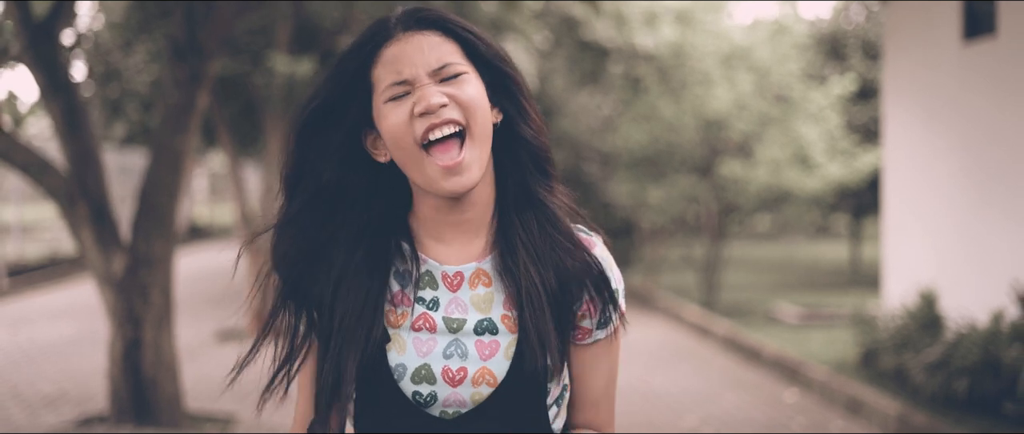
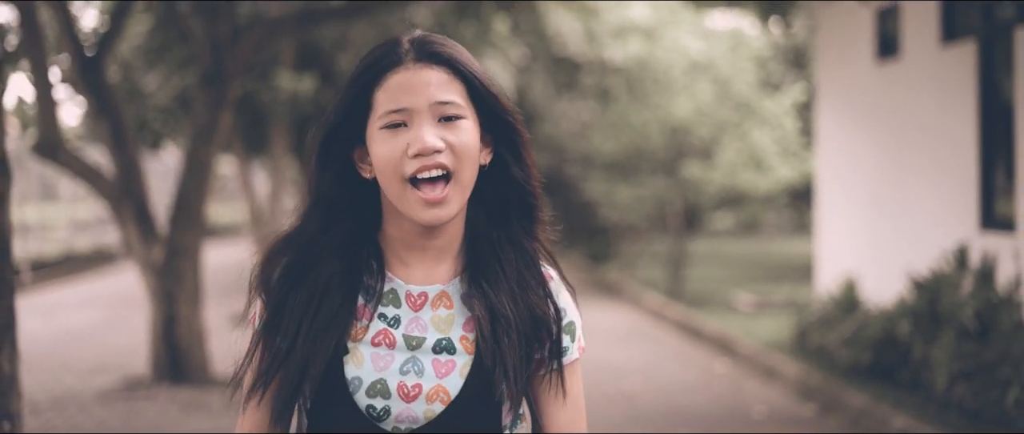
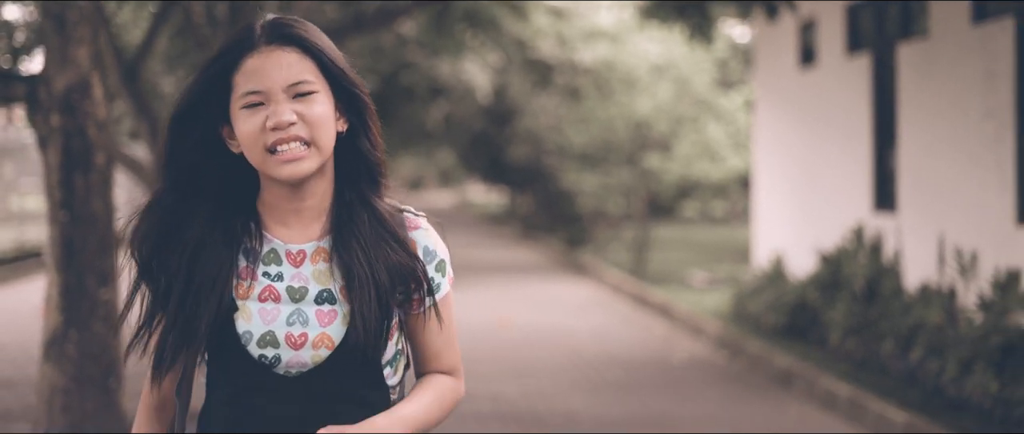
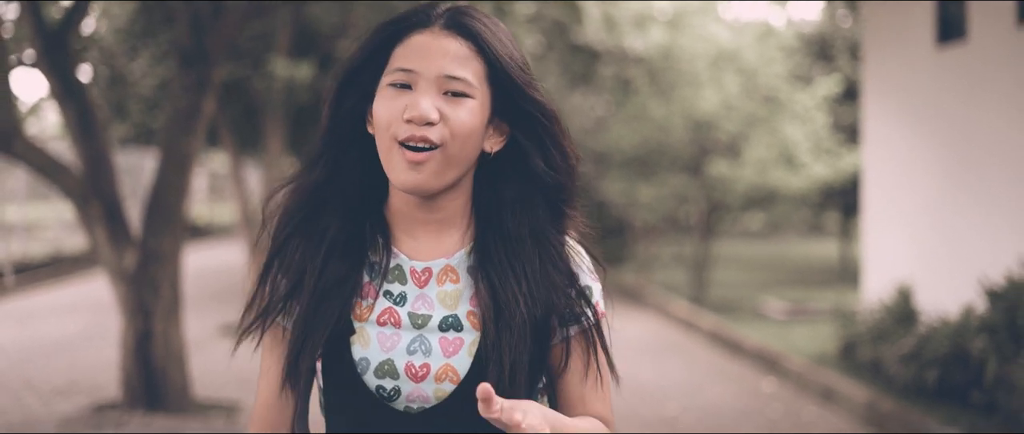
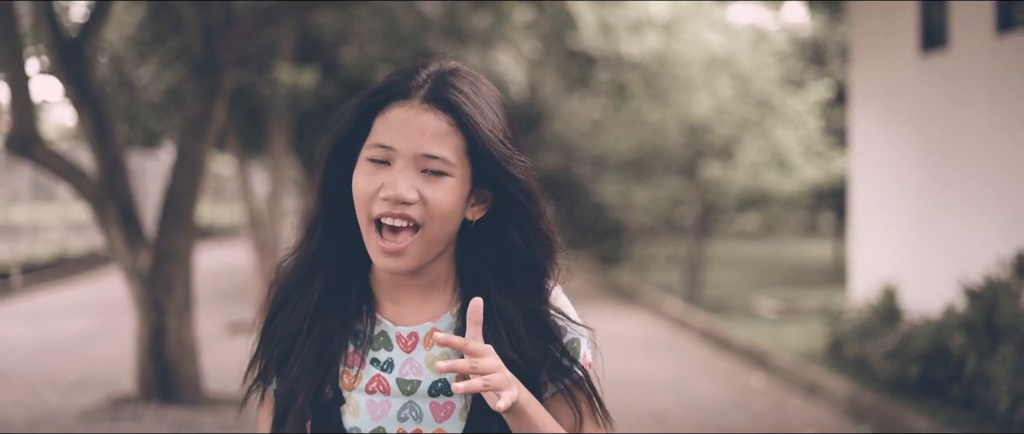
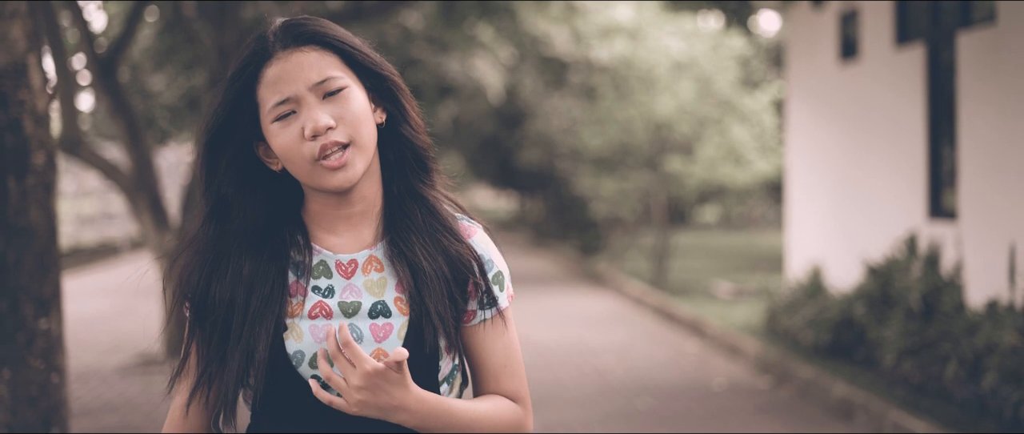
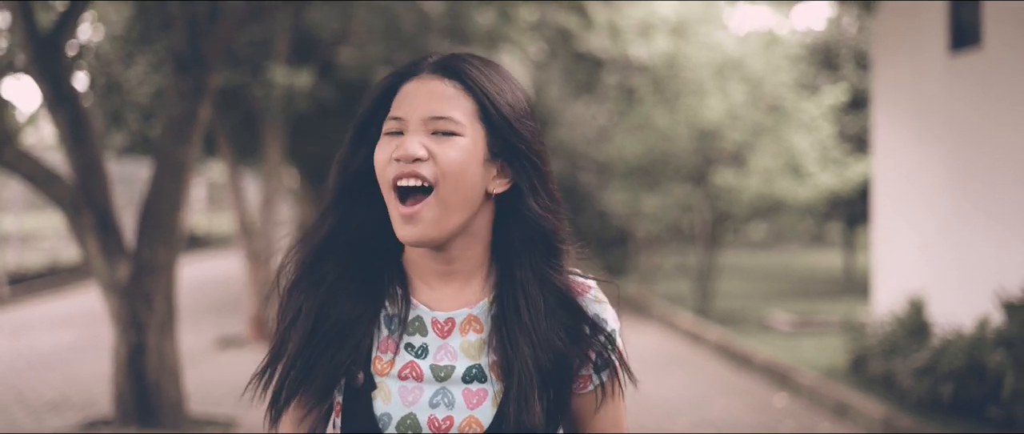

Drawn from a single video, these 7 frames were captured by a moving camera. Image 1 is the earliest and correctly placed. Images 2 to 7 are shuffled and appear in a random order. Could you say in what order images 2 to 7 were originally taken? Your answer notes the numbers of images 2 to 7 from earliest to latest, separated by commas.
7, 4, 5, 2, 6, 3
